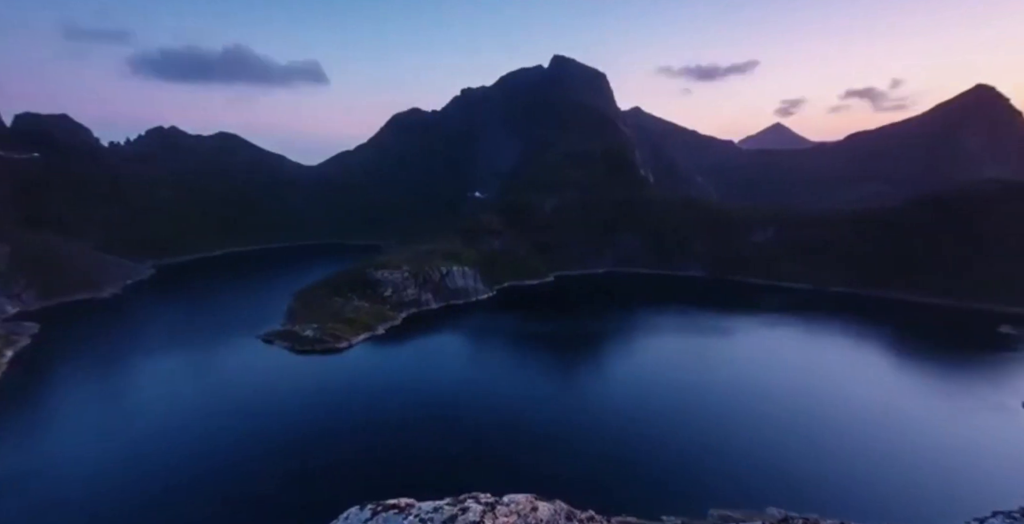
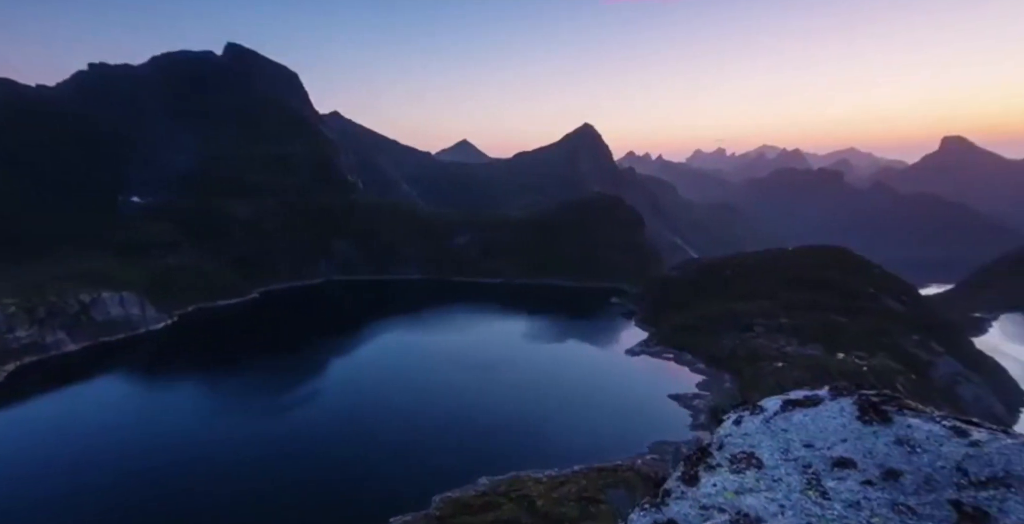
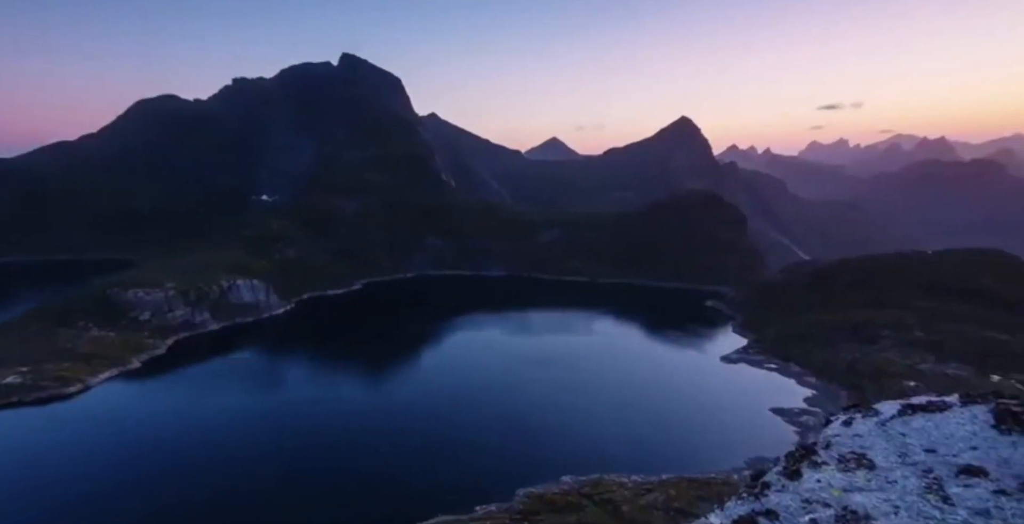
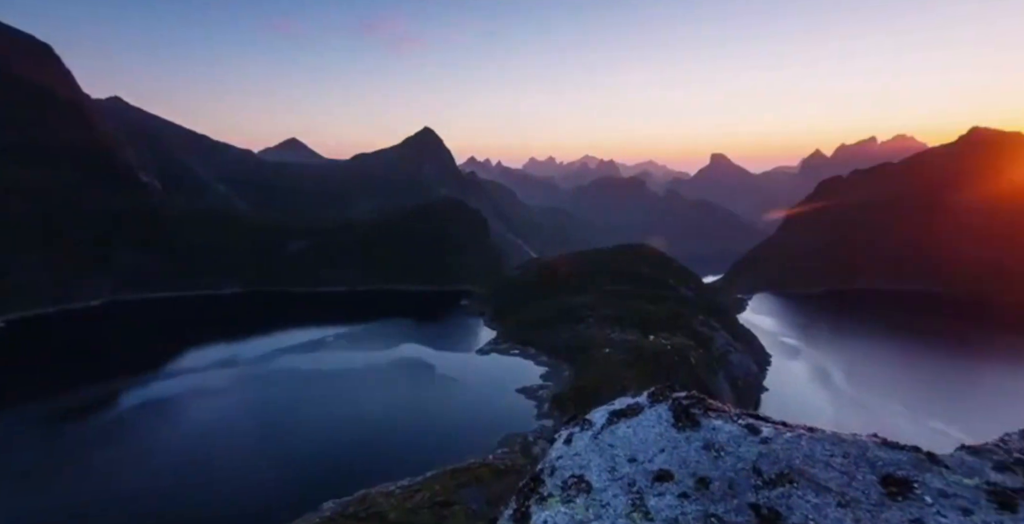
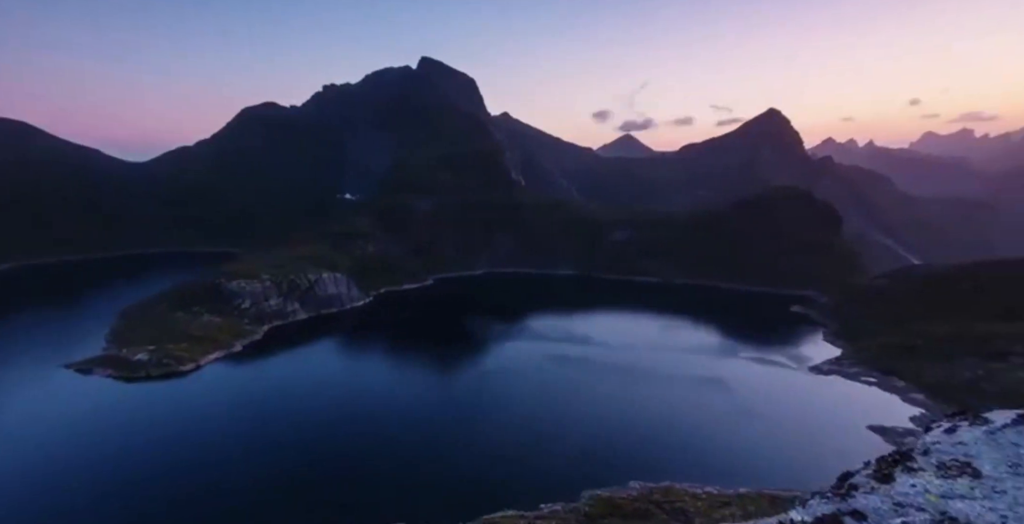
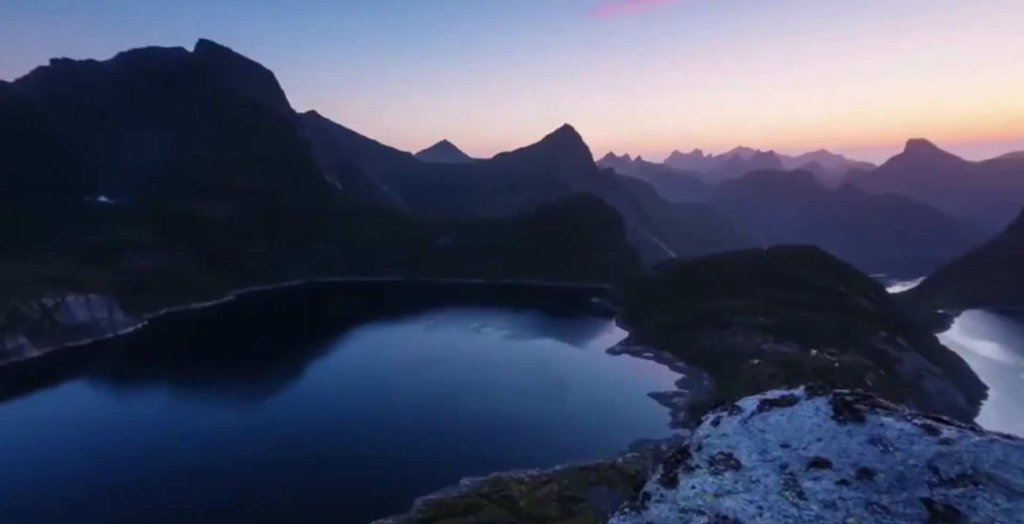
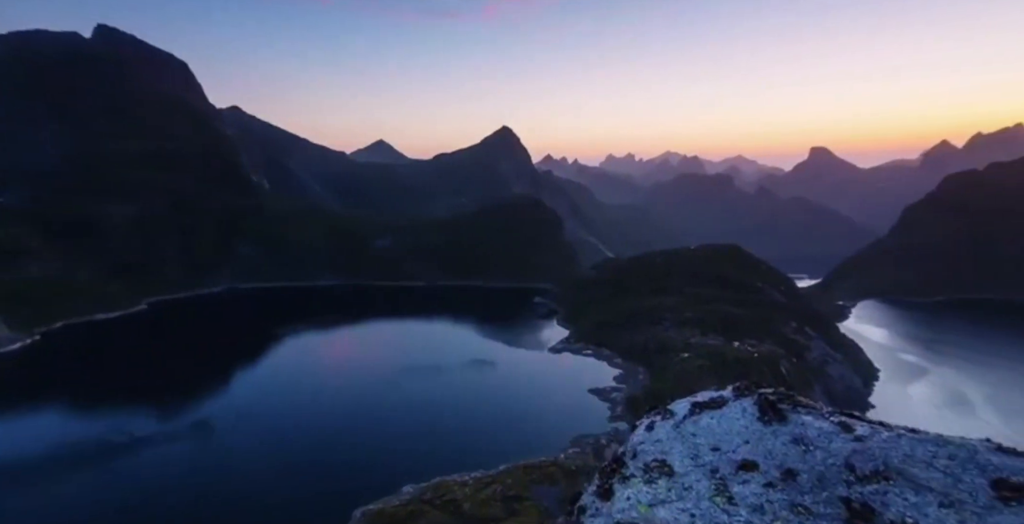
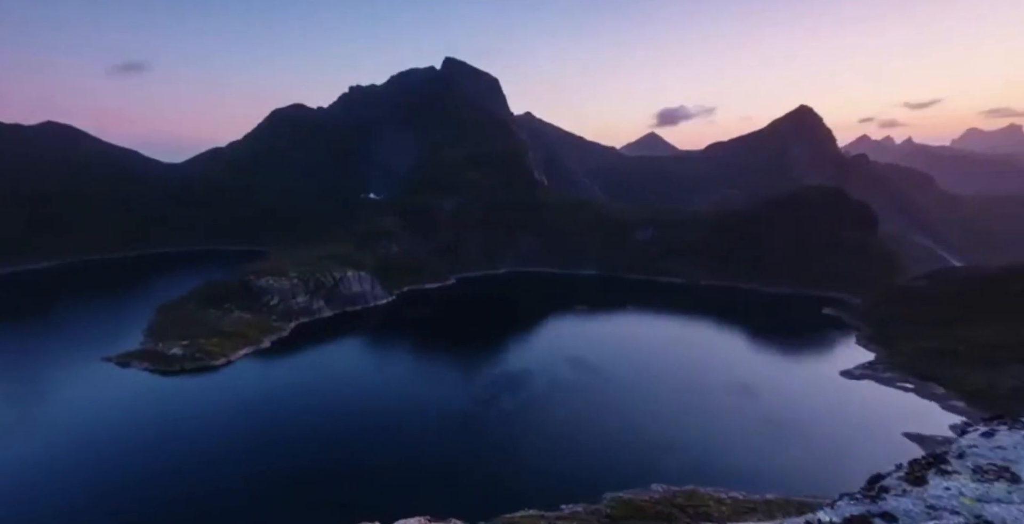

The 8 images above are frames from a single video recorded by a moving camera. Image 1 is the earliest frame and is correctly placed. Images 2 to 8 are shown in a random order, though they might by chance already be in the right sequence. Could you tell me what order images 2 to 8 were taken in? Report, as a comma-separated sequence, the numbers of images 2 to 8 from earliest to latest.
8, 5, 3, 2, 6, 7, 4
